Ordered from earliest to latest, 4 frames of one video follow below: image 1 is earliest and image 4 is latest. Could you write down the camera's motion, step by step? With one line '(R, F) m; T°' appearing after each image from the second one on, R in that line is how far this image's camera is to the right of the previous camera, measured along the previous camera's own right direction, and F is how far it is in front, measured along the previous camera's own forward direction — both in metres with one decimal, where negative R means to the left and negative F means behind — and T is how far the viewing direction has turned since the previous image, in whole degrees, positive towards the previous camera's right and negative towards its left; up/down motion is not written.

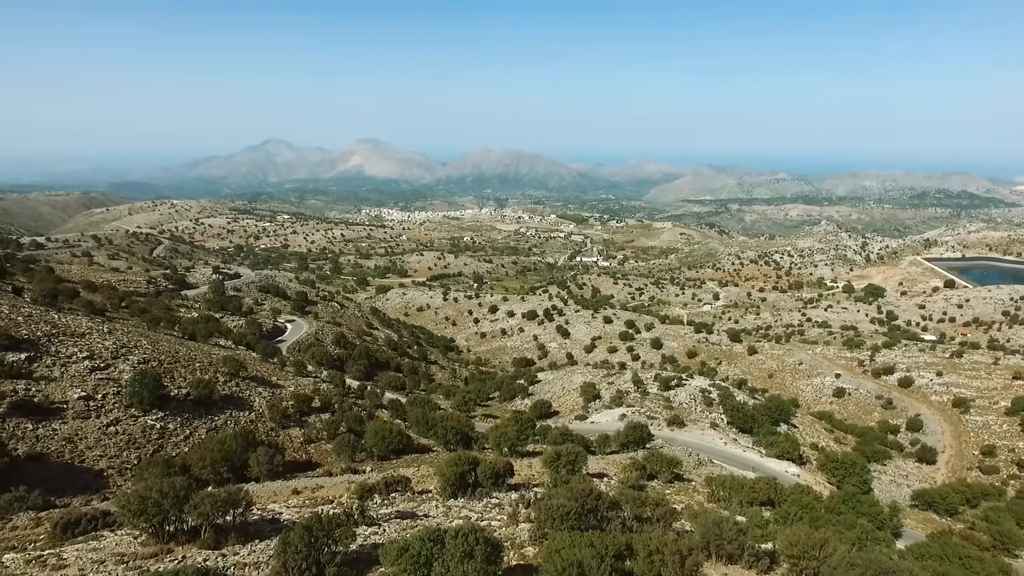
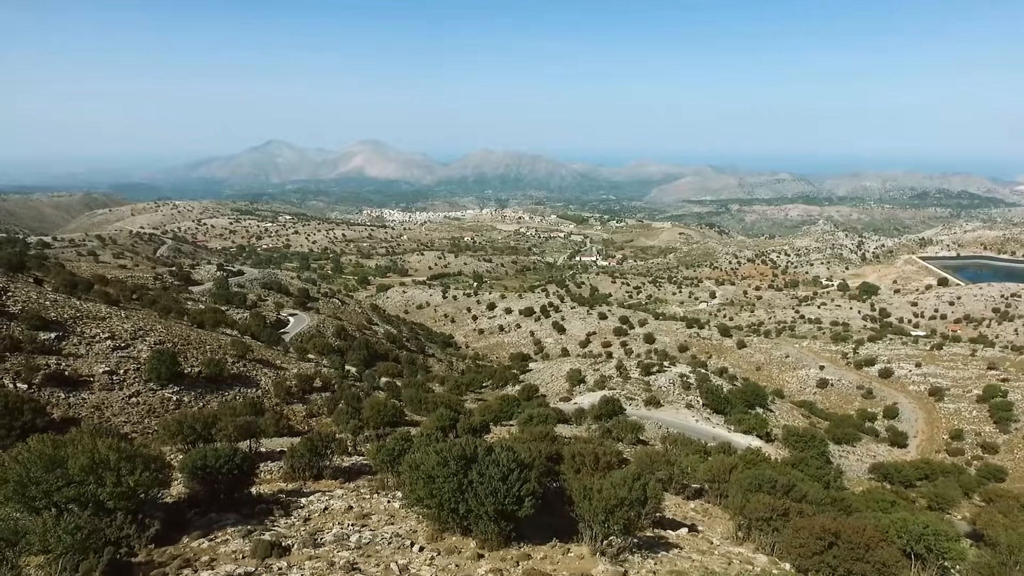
(+0.6, -1.6) m; 0°
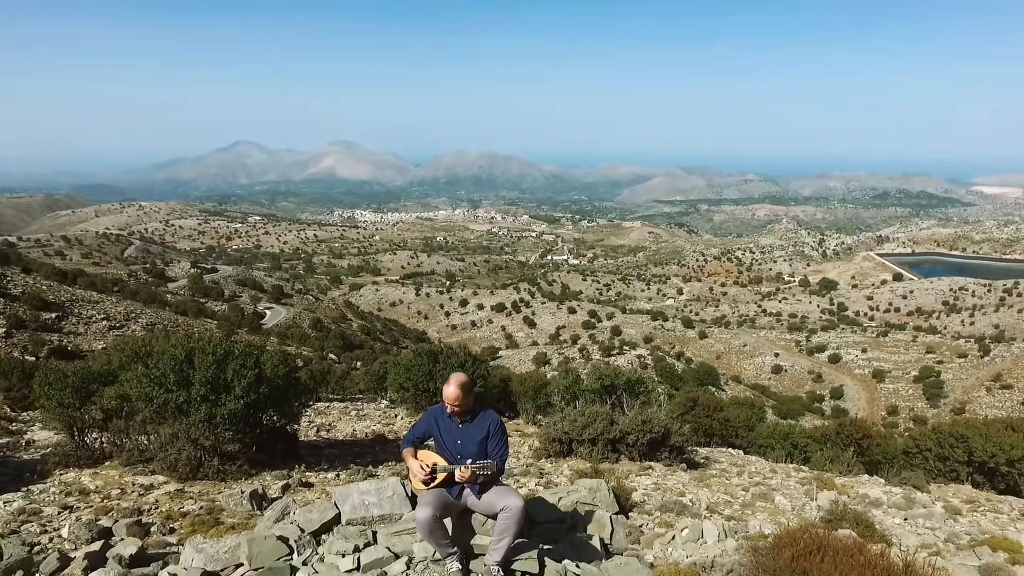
(+0.2, -1.8) m; +3°
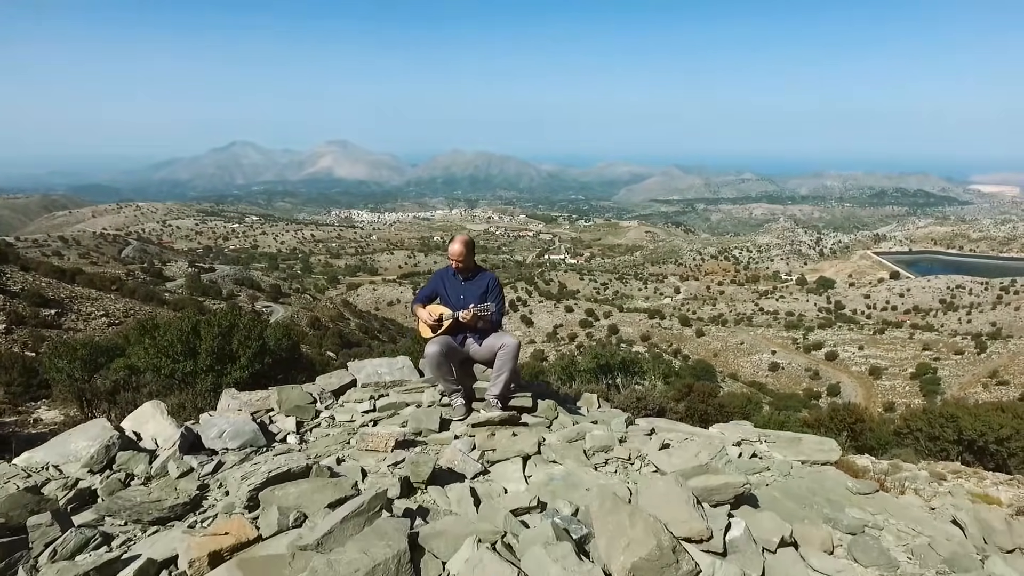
(0.0, -0.1) m; 0°
